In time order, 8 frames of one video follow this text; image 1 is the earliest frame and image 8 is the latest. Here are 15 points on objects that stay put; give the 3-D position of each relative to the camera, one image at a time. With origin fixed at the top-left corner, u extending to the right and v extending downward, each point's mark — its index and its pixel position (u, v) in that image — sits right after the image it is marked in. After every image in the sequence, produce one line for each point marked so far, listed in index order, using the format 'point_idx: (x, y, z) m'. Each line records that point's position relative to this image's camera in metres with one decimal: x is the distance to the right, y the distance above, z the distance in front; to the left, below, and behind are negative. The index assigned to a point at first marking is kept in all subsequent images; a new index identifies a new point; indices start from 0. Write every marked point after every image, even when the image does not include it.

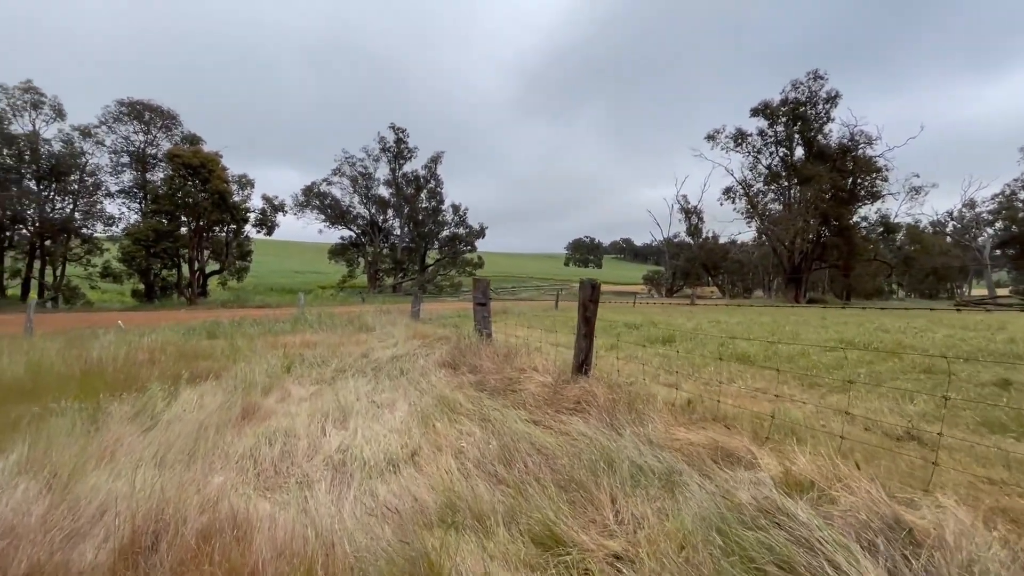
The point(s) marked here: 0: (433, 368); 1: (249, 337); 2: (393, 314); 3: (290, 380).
0: (-1.1, -1.1, +6.4) m
1: (-5.9, -1.1, +10.8) m
2: (-3.8, -0.8, +15.3) m
3: (-3.2, -1.3, +6.8) m
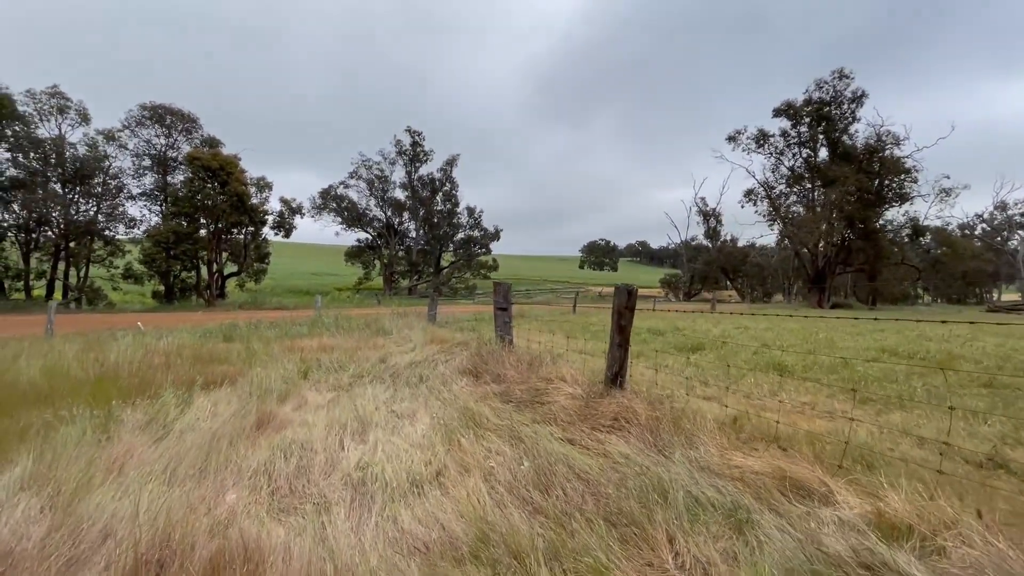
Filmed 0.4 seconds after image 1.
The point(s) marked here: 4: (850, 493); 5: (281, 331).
0: (-0.7, -1.2, +6.2) m
1: (-5.5, -1.2, +10.7) m
2: (-3.3, -0.9, +15.1) m
3: (-2.8, -1.4, +6.6) m
4: (+1.7, -1.0, +2.3) m
5: (-5.9, -1.1, +12.1) m
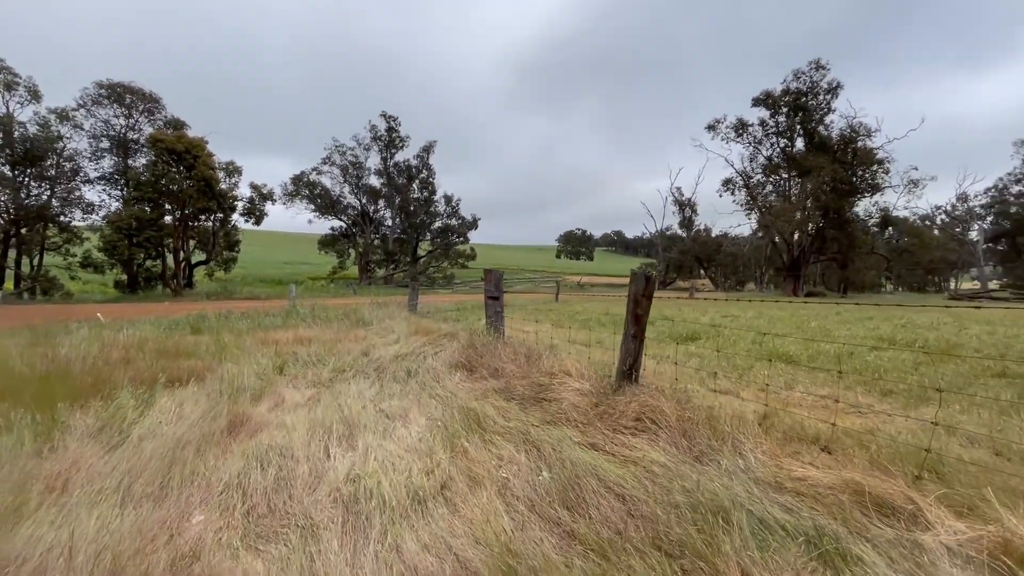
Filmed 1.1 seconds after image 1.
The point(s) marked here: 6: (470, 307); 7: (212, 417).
0: (-0.8, -1.0, +5.7) m
1: (-5.7, -0.9, +10.0) m
2: (-3.7, -0.6, +14.5) m
3: (-2.9, -1.2, +6.0) m
4: (+1.8, -0.9, +2.0) m
5: (-6.2, -0.8, +11.4) m
6: (-1.7, -0.7, +18.1) m
7: (-2.9, -1.2, +4.6) m
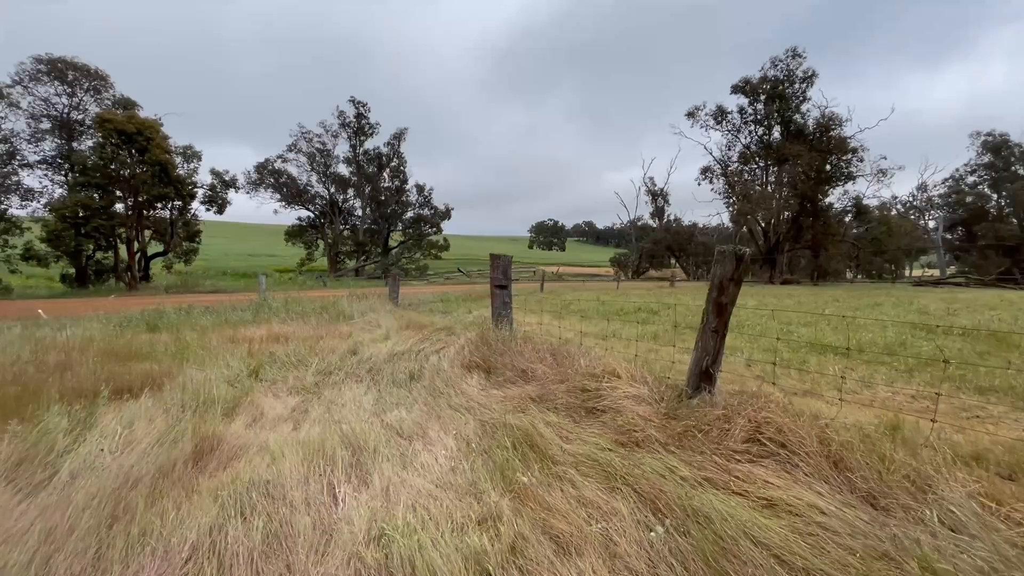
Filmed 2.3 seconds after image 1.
0: (-0.5, -0.9, +4.8) m
1: (-5.7, -0.8, +8.8) m
2: (-4.0, -0.3, +13.4) m
3: (-2.6, -1.1, +5.0) m
4: (+2.3, -0.9, +1.3) m
5: (-6.3, -0.6, +10.2) m
6: (-2.2, -0.3, +17.1) m
7: (-2.6, -1.1, +3.6) m
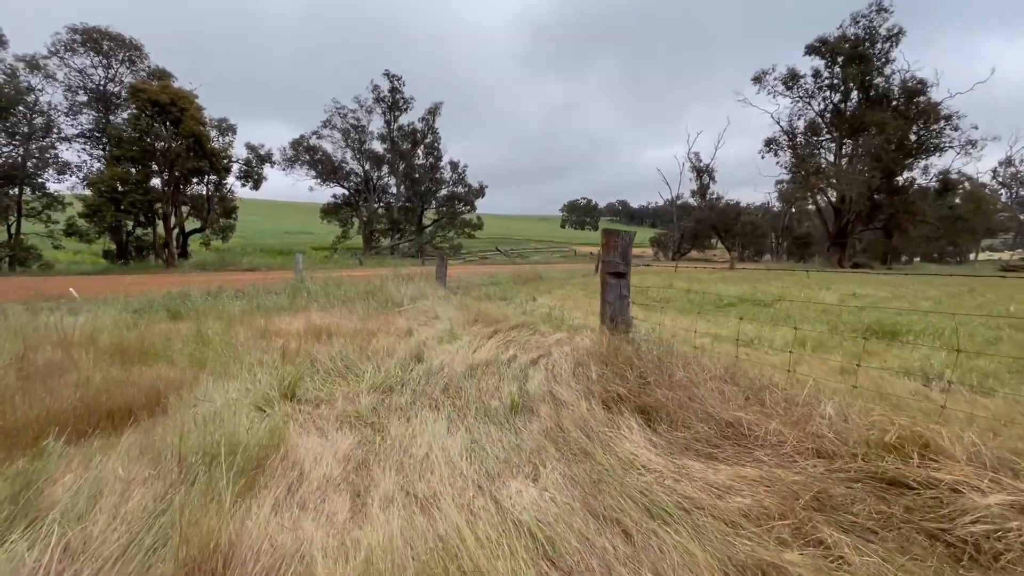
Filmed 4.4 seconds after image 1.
0: (+0.6, -0.8, +3.1) m
1: (-4.4, -0.5, +7.4) m
2: (-2.4, +0.2, +11.8) m
3: (-1.5, -1.0, +3.4) m
4: (+3.2, -1.0, -0.6) m
5: (-4.8, -0.3, +8.8) m
6: (-0.3, +0.3, +15.5) m
7: (-1.5, -1.1, +2.0) m
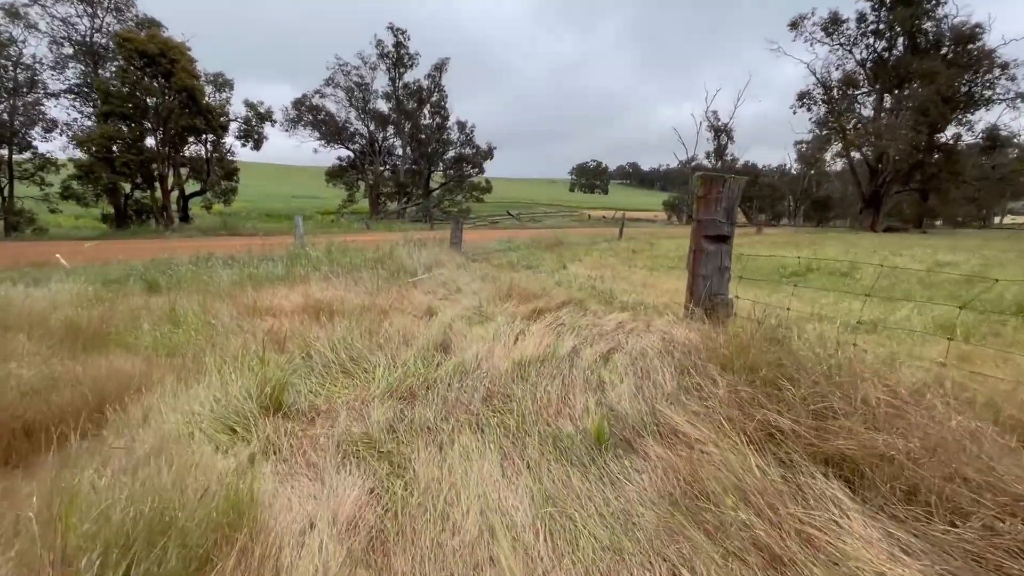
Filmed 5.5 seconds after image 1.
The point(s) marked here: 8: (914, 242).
0: (+1.0, -0.7, +1.9) m
1: (-3.9, -0.1, +6.2) m
2: (-1.8, +0.9, +10.6) m
3: (-1.1, -0.9, +2.3) m
4: (+3.5, -1.2, -1.8) m
5: (-4.3, +0.3, +7.6) m
6: (+0.3, +1.3, +14.2) m
7: (-1.1, -1.1, +0.8) m
8: (+14.6, +1.7, +17.2) m
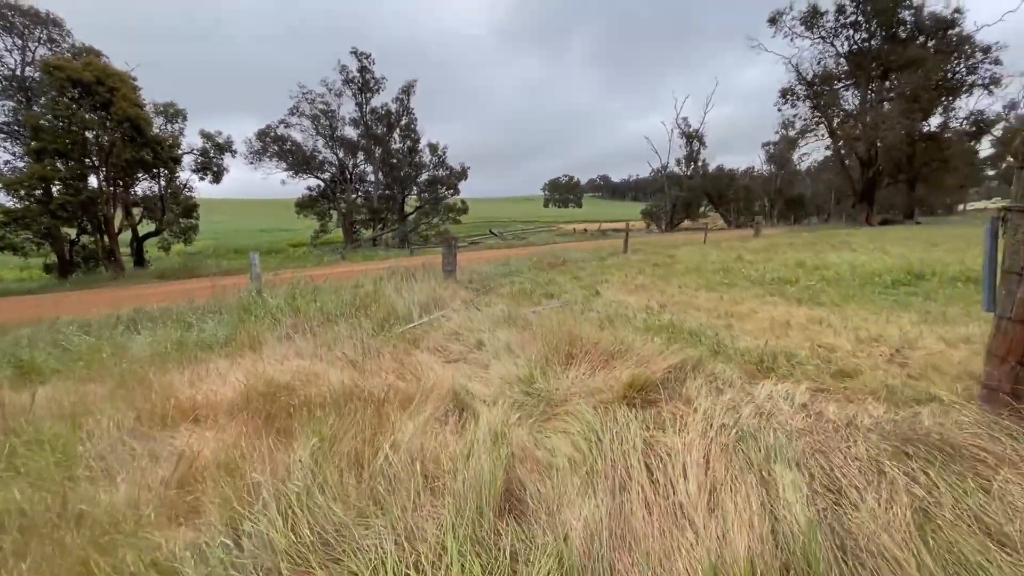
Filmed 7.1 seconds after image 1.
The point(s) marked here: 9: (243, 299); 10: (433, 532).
0: (+1.7, -0.9, 0.0) m
1: (-3.4, -0.8, +4.1) m
2: (-1.6, +0.2, +8.6) m
3: (-0.4, -1.2, +0.2) m
4: (+4.4, -1.0, -3.7) m
5: (-3.9, -0.6, +5.5) m
6: (+0.3, +0.5, +12.2) m
7: (-0.4, -1.4, -1.2) m
8: (+14.4, +1.9, +15.9) m
9: (-3.9, -0.2, +7.0) m
10: (-0.3, -0.9, +1.9) m
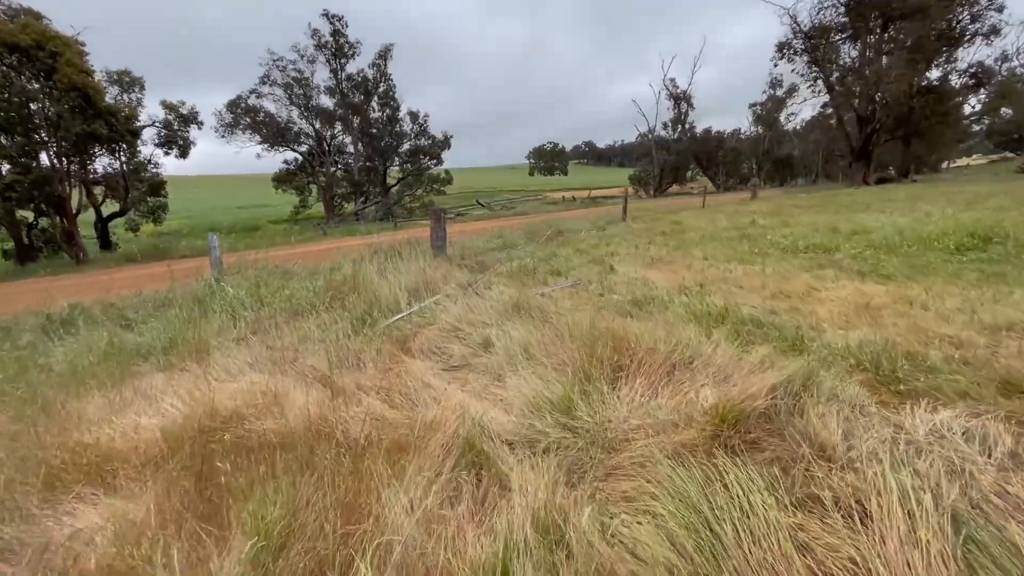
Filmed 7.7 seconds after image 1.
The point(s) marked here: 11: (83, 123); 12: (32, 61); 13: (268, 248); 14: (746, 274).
0: (+1.9, -1.0, -0.9) m
1: (-3.3, -0.8, +3.1) m
2: (-1.6, +0.5, +7.5) m
3: (-0.2, -1.4, -0.7) m
4: (+4.7, -1.3, -4.5) m
5: (-3.8, -0.5, +4.4) m
6: (+0.2, +1.1, +11.2) m
7: (-0.1, -1.6, -2.1) m
8: (+14.1, +3.2, +15.1) m
9: (-3.9, -0.1, +5.9) m
10: (-0.1, -1.0, +1.0) m
11: (-17.7, +6.8, +19.6) m
12: (-18.4, +8.7, +18.3) m
13: (-6.5, +1.2, +13.6) m
14: (+2.6, +0.2, +5.0) m
